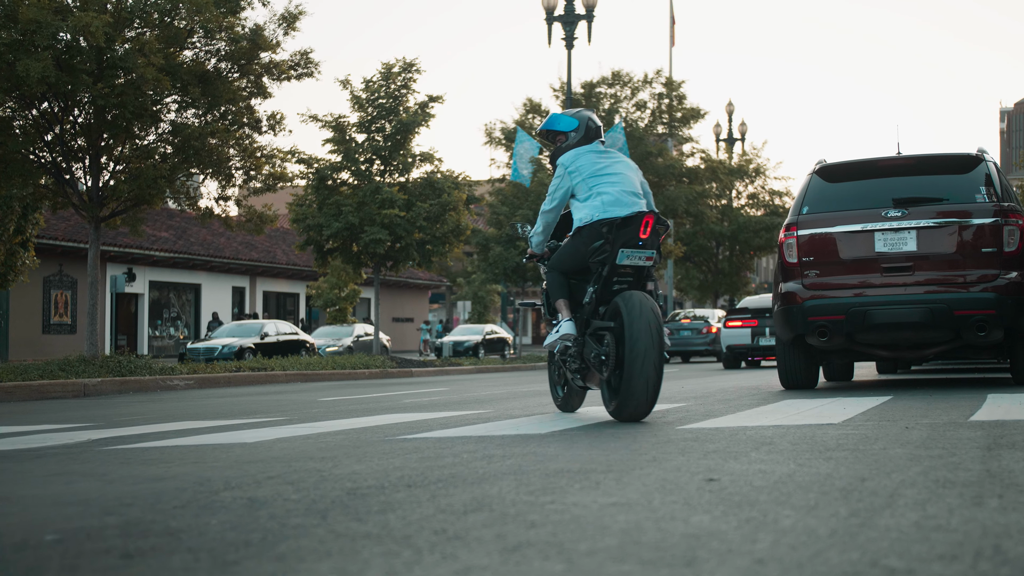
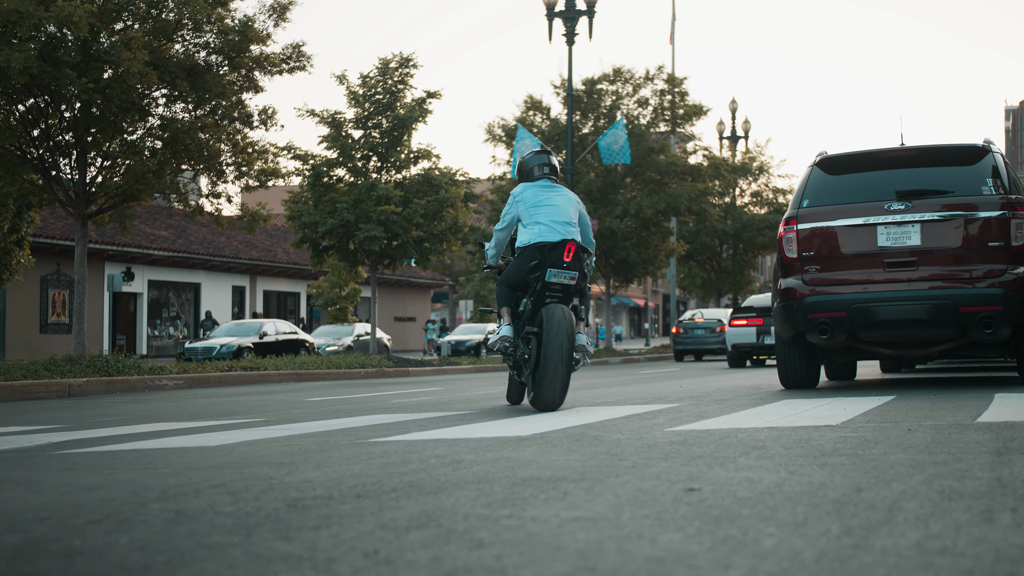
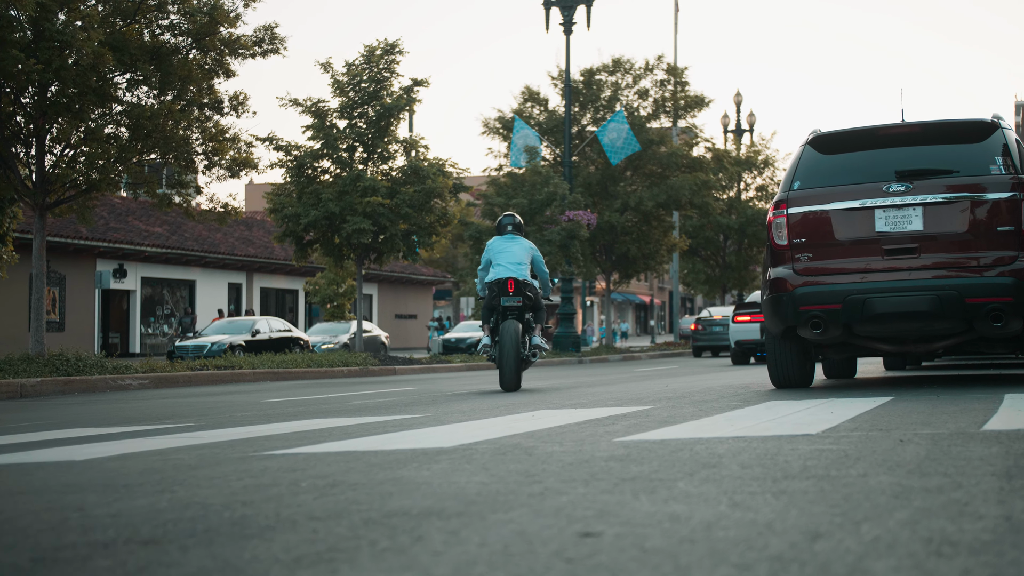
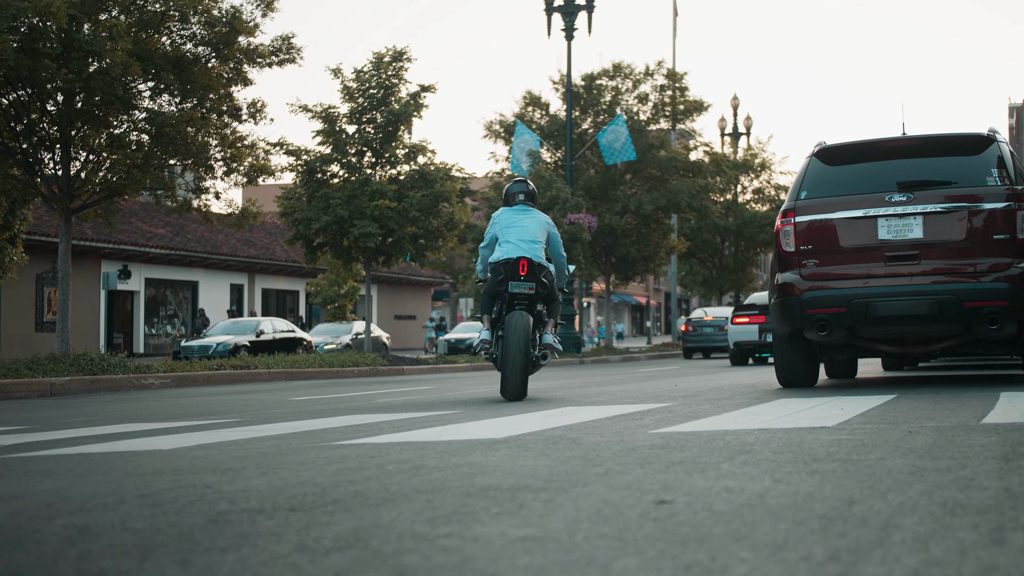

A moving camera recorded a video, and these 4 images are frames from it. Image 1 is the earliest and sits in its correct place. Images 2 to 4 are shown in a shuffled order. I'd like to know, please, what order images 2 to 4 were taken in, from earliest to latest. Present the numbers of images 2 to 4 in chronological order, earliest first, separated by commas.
2, 4, 3
